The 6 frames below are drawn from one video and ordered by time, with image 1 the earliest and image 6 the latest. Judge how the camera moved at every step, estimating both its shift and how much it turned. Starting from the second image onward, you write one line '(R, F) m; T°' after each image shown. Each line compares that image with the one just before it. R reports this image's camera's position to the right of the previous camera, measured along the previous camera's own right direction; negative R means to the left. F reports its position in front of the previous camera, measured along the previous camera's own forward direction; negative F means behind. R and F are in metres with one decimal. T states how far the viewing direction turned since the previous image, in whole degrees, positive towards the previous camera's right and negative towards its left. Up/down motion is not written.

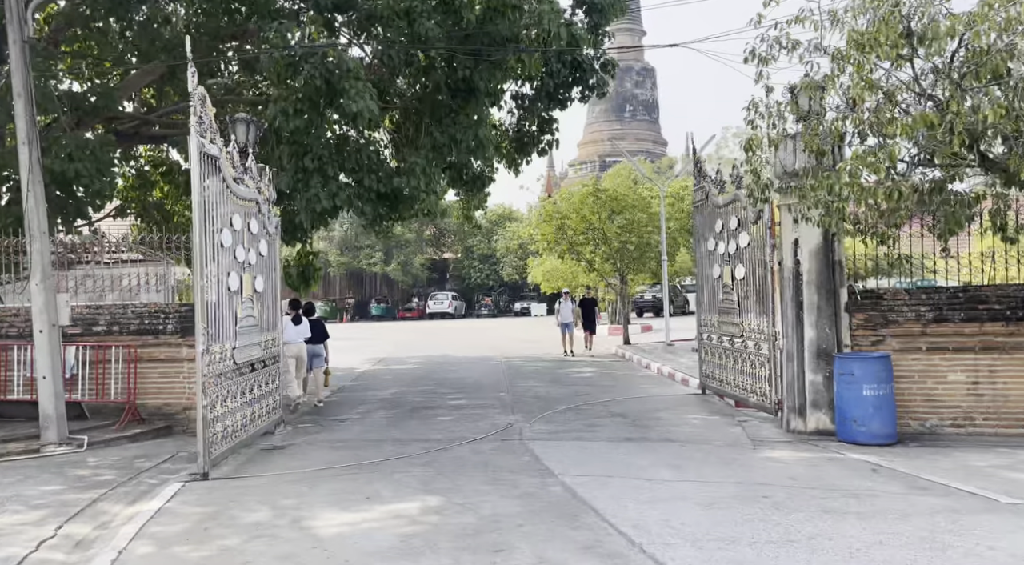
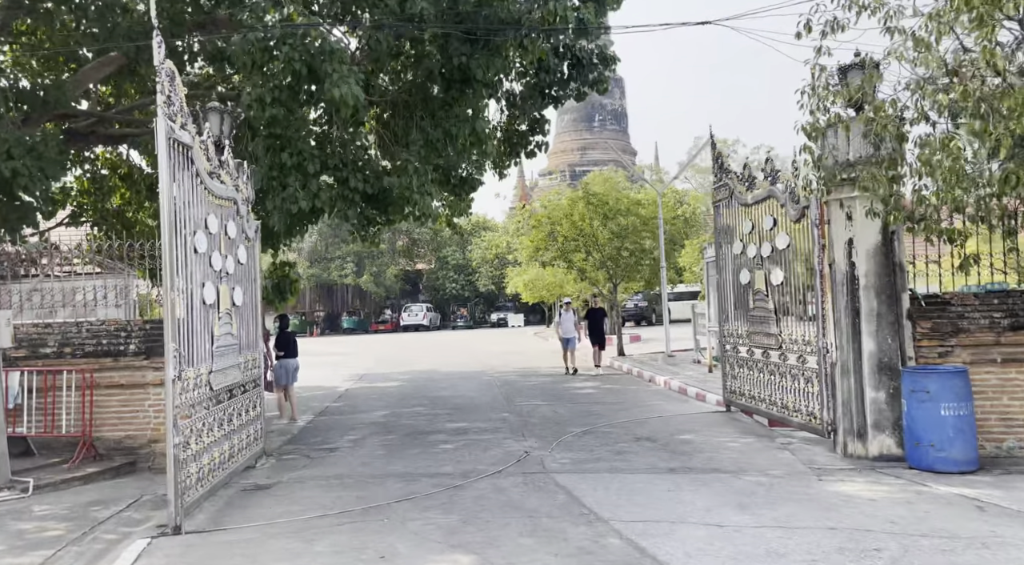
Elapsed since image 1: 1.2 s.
(-0.5, +1.1) m; +2°
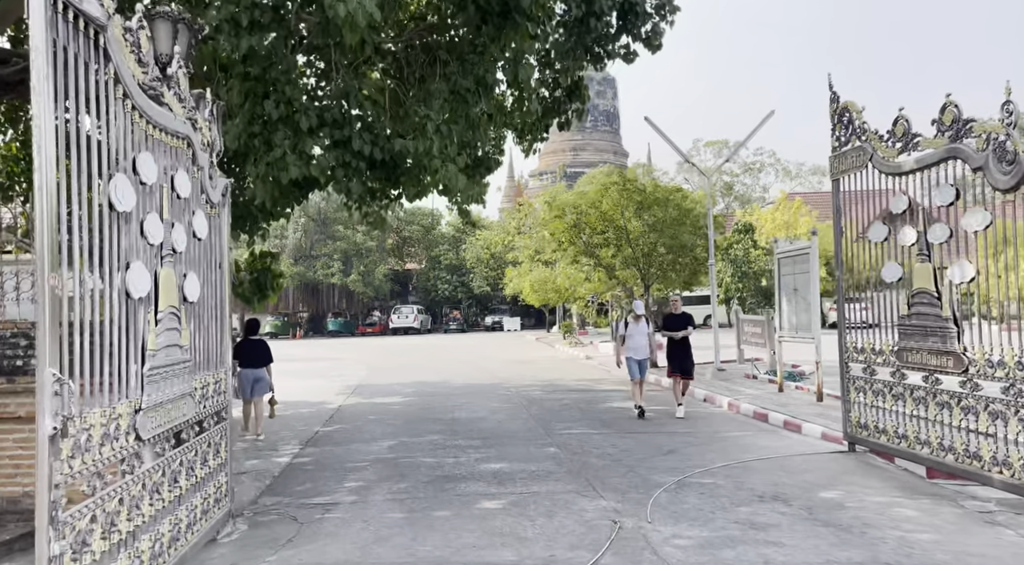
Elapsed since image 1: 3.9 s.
(-0.7, +2.6) m; +1°
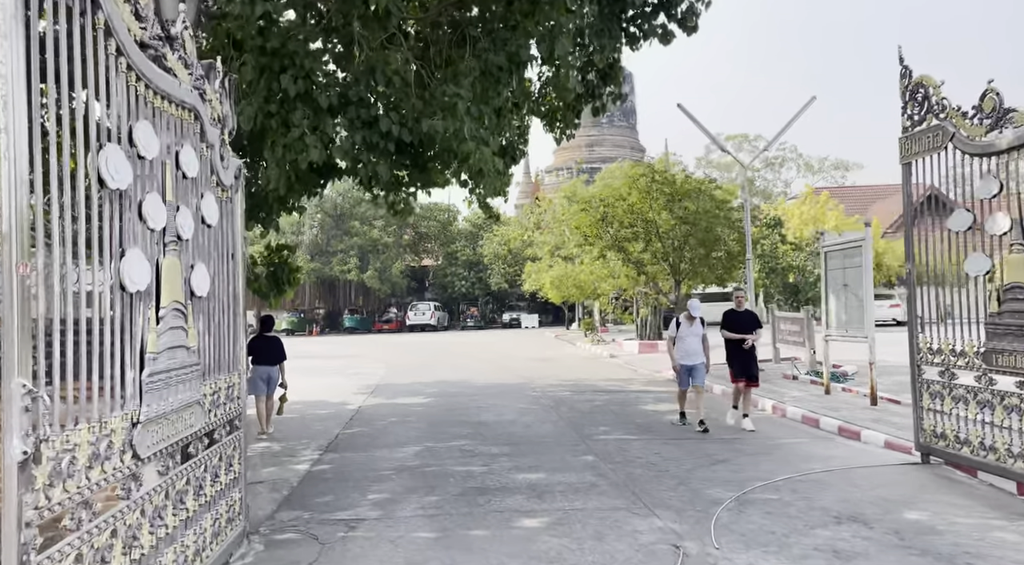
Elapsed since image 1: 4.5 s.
(-0.2, +0.7) m; -1°
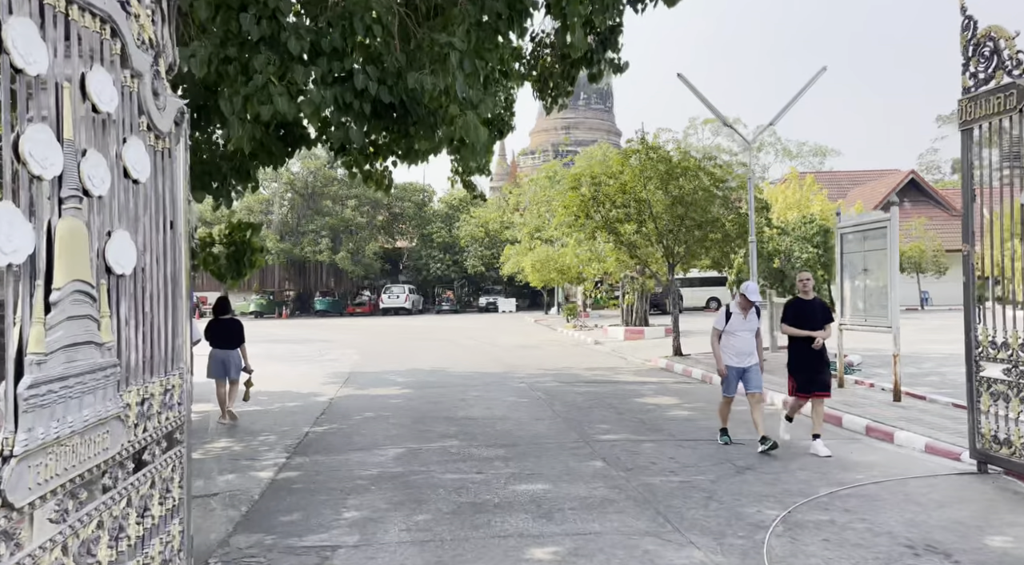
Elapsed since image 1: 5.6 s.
(-0.2, +1.1) m; +2°
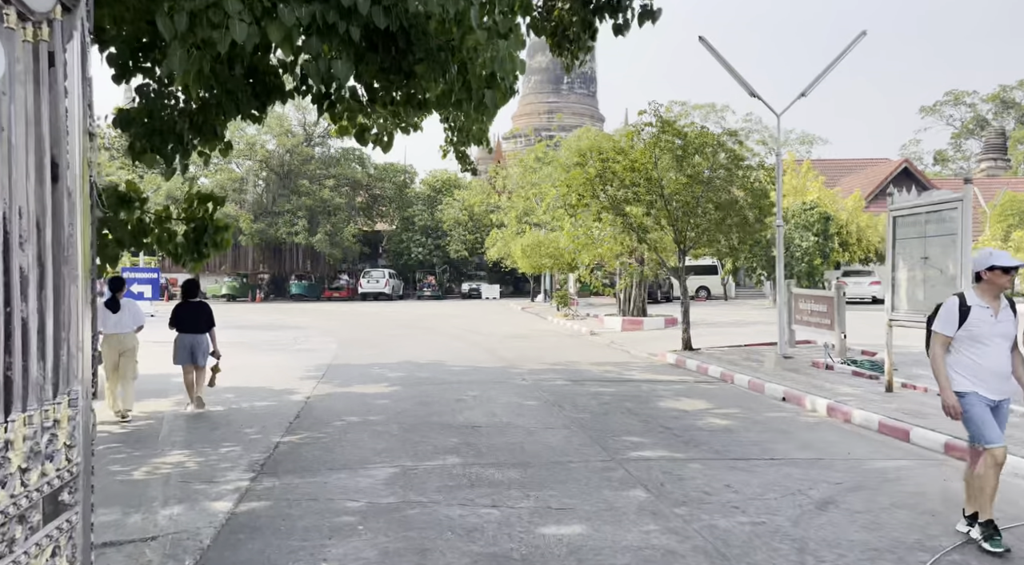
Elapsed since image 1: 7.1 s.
(-0.3, +1.4) m; +2°
